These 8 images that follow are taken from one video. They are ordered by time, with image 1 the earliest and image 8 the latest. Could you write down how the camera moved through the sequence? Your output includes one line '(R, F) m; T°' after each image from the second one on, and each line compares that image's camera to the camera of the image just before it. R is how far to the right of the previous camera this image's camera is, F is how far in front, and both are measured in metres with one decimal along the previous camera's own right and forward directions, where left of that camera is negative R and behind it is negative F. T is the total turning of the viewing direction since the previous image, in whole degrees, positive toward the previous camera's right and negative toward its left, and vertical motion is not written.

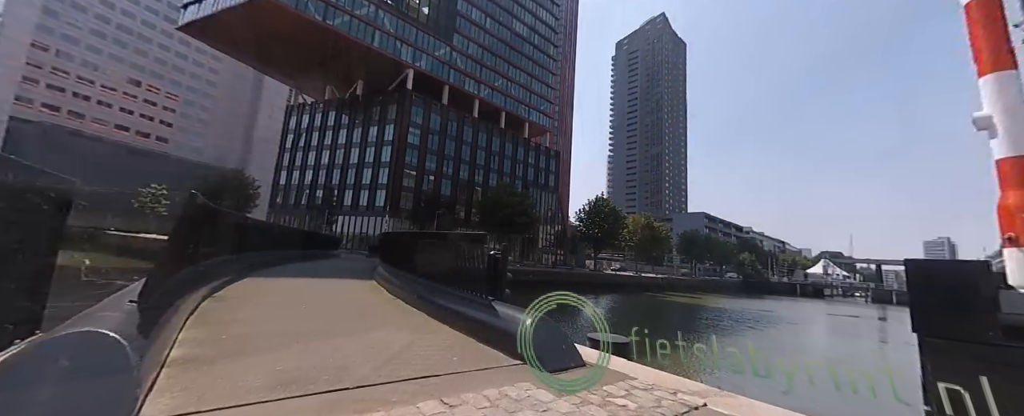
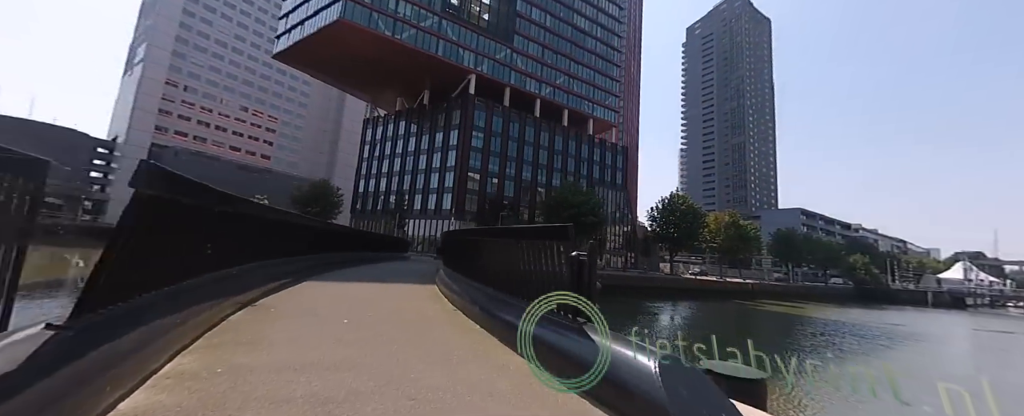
(-0.1, +0.6) m; -11°
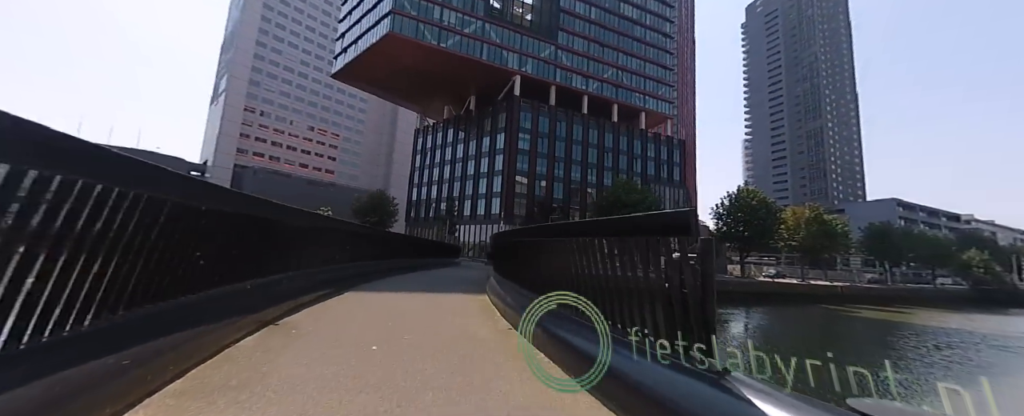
(-0.1, +0.4) m; -9°
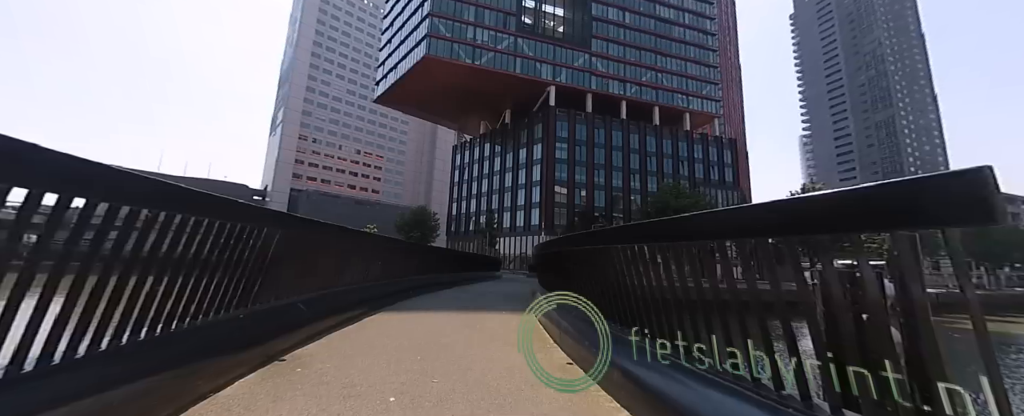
(-0.1, +0.3) m; -7°
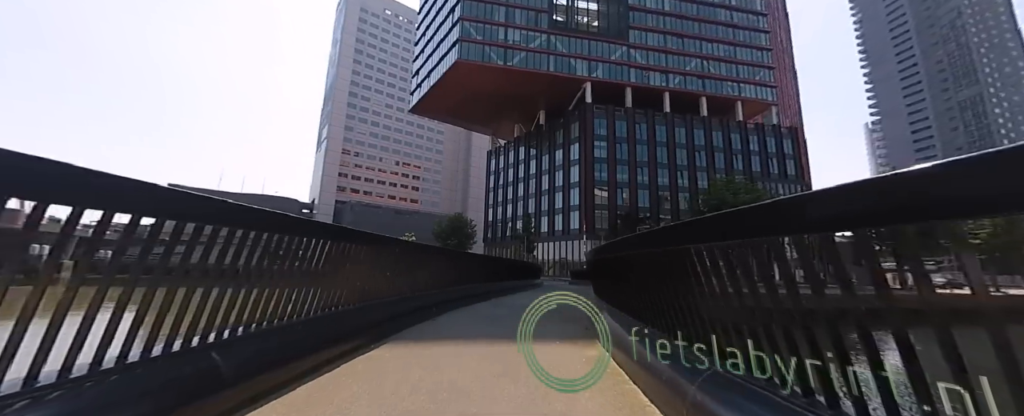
(-0.1, +0.6) m; -7°
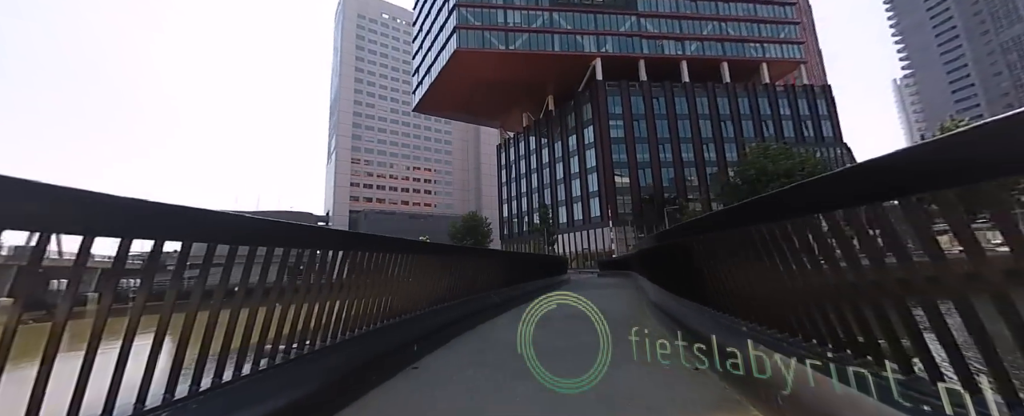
(0.0, +0.8) m; -3°
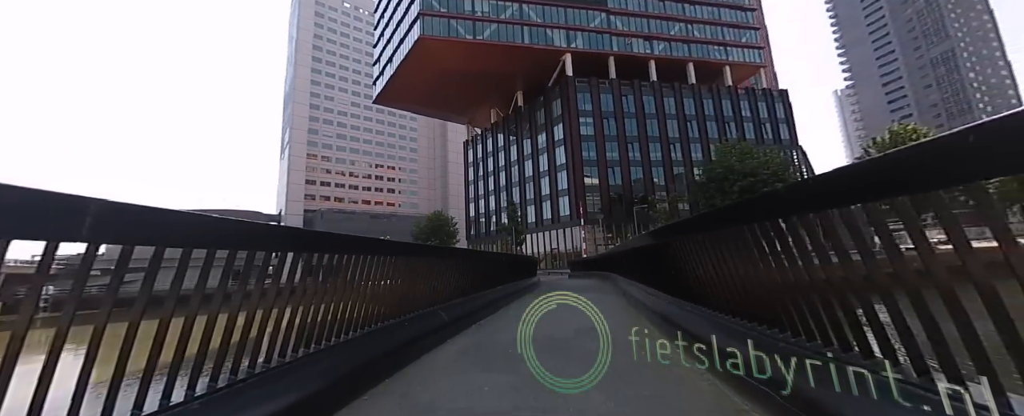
(+0.3, +0.7) m; +5°
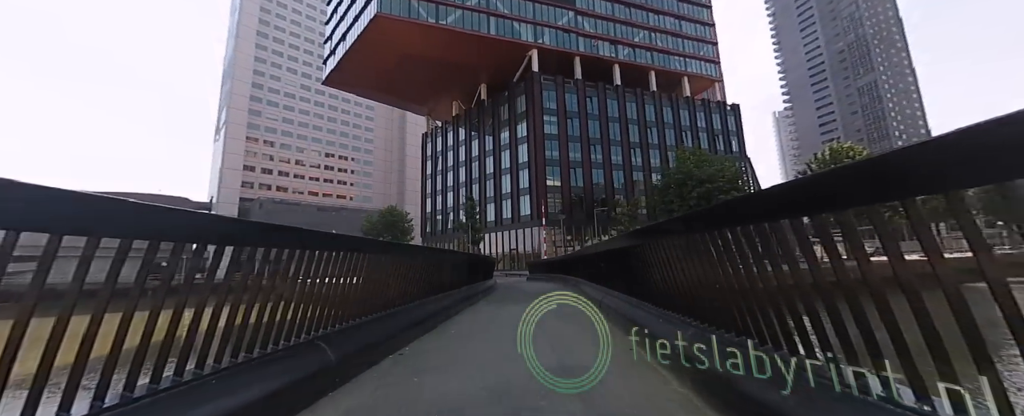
(+0.3, +0.6) m; +7°
